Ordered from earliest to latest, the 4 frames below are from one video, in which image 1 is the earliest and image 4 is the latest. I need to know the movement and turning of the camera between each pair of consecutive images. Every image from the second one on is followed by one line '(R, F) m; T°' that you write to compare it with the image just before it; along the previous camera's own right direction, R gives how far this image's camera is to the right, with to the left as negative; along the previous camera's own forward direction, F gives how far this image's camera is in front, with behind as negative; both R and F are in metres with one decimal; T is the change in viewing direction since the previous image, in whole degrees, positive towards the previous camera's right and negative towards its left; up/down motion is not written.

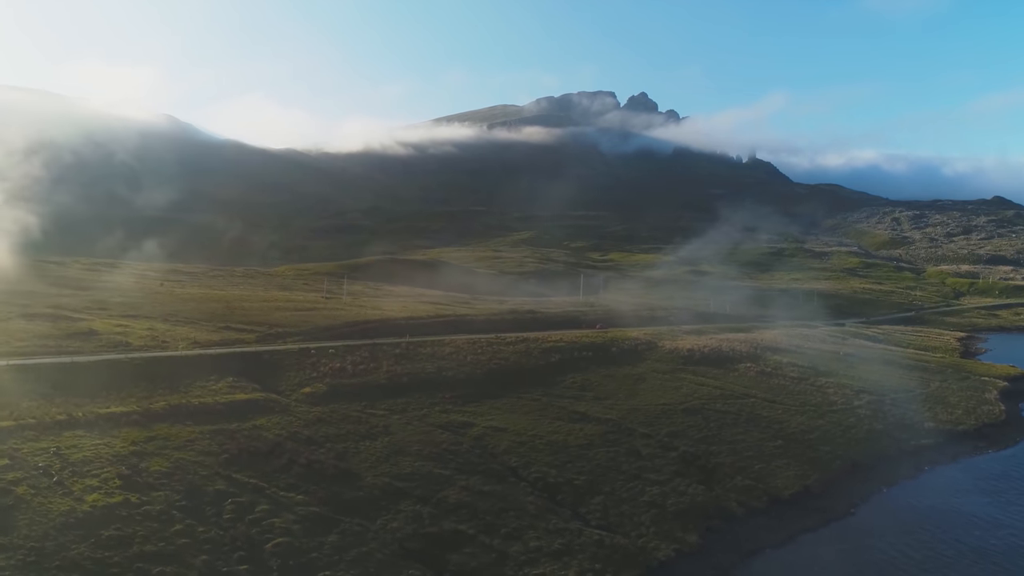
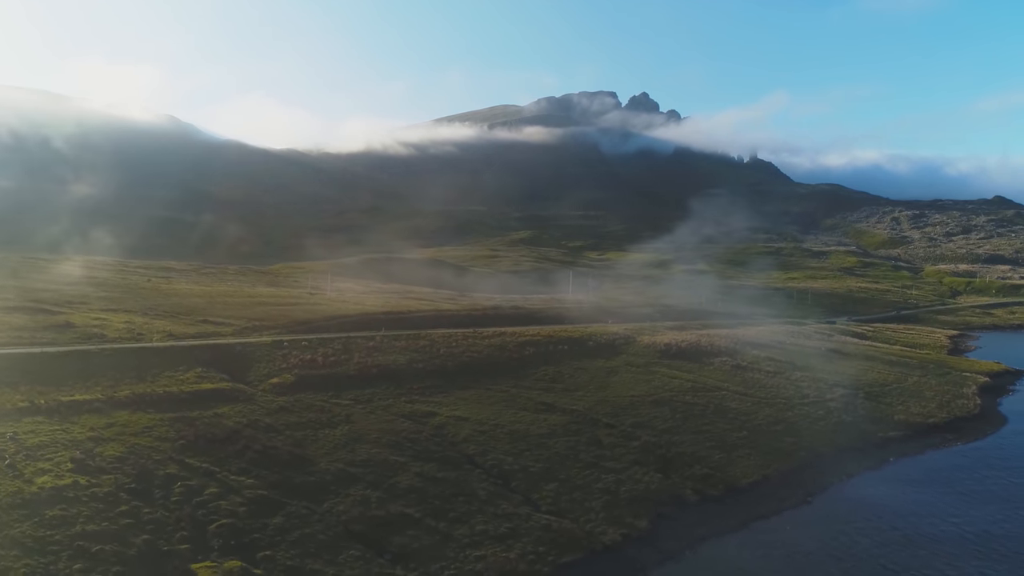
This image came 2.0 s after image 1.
(+2.8, -0.5) m; 0°
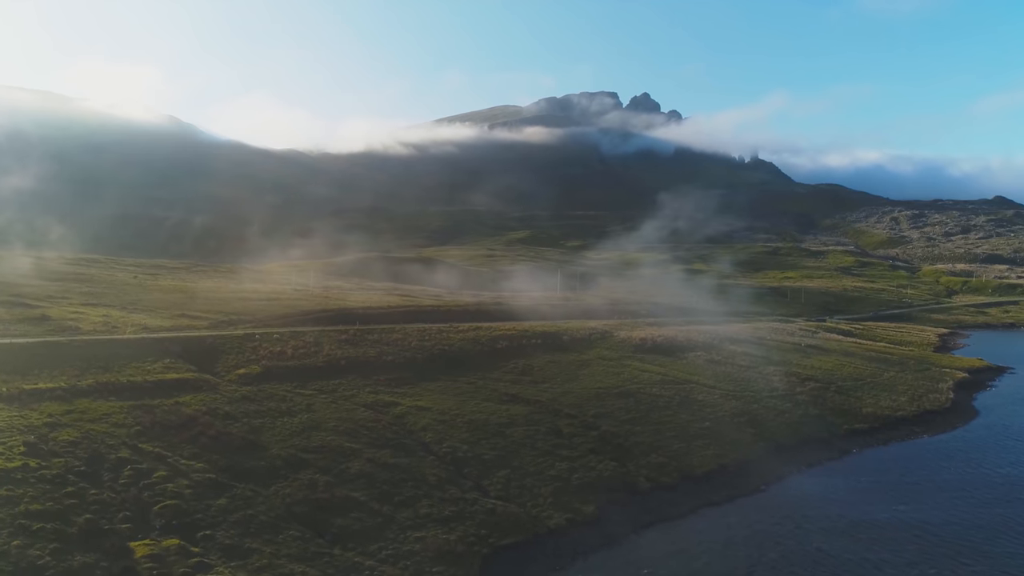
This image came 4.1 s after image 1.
(+3.0, -0.7) m; 0°
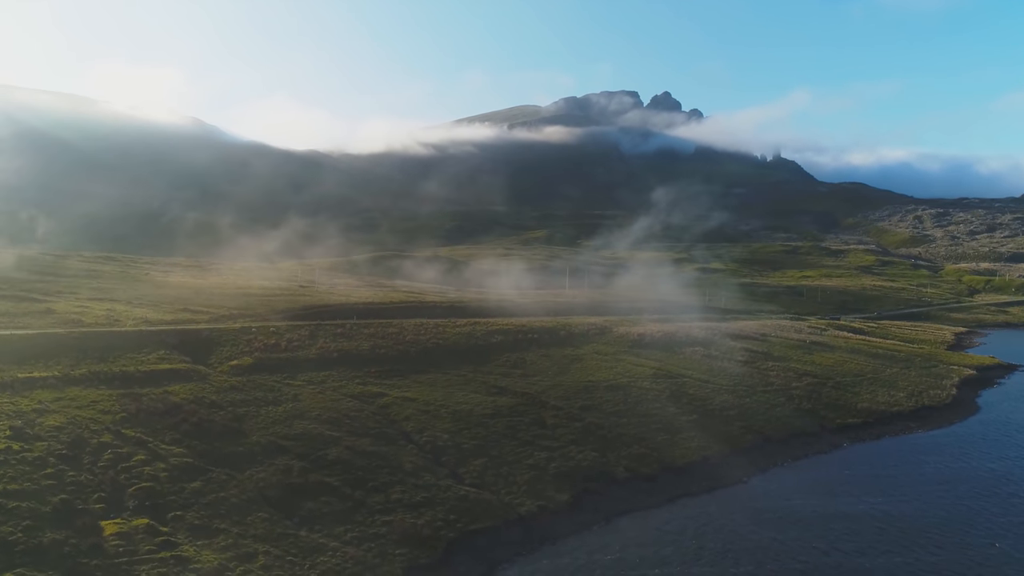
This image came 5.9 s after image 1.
(+2.6, -0.4) m; -2°
